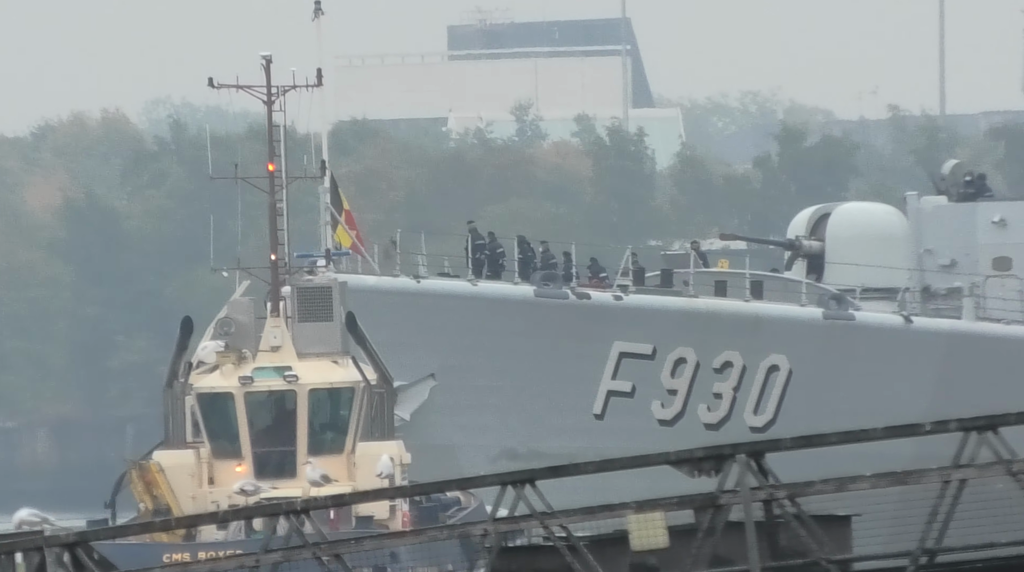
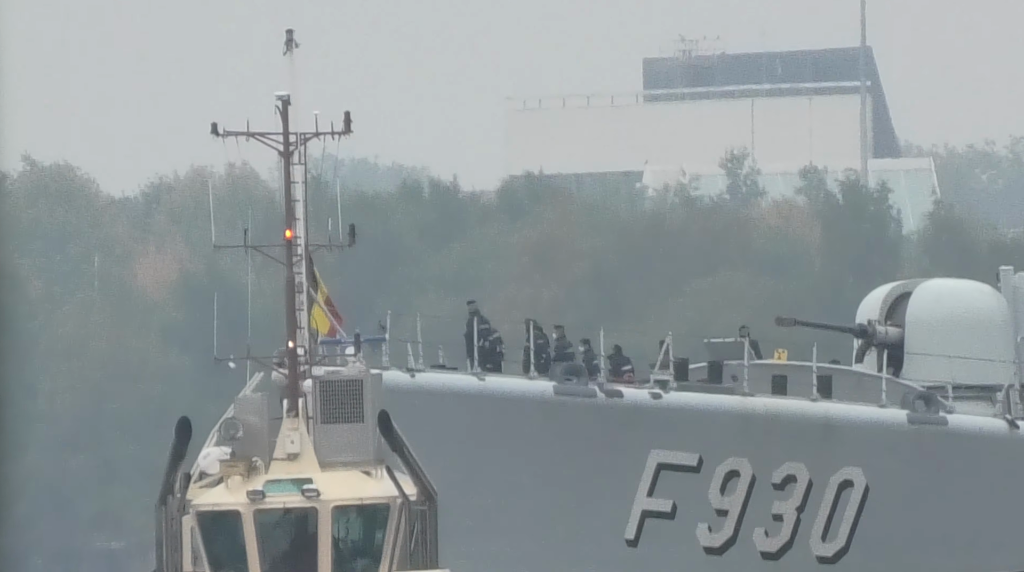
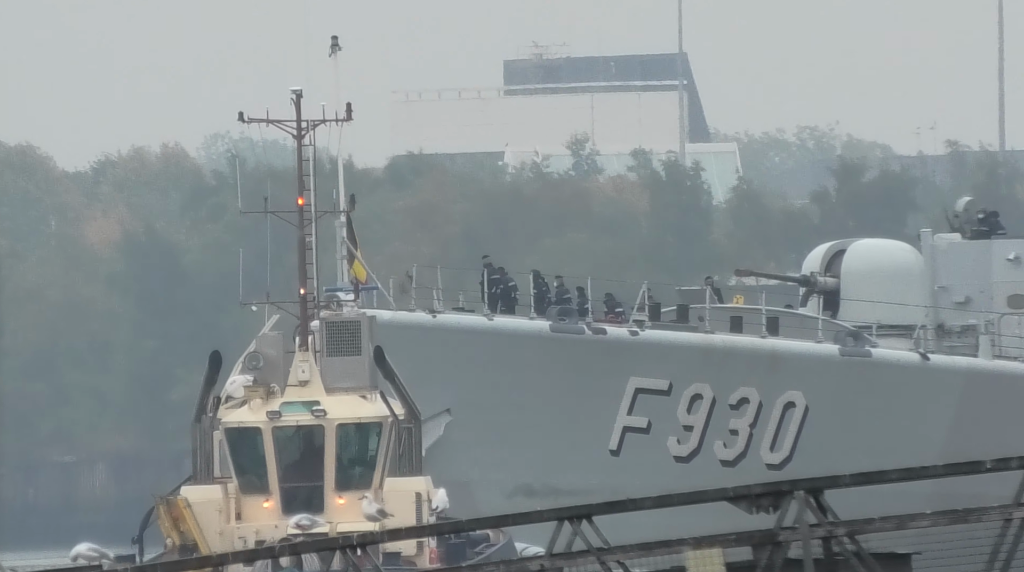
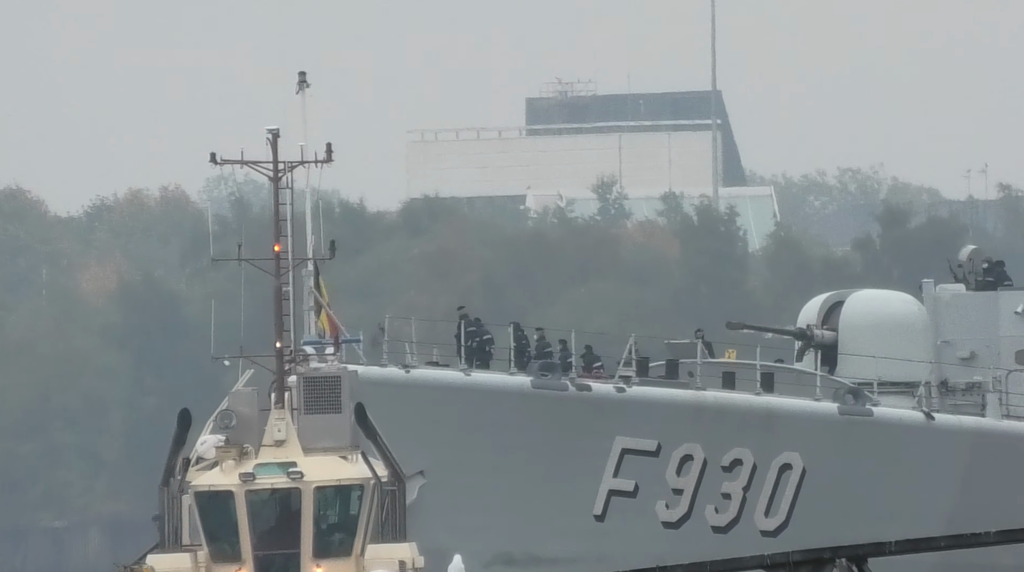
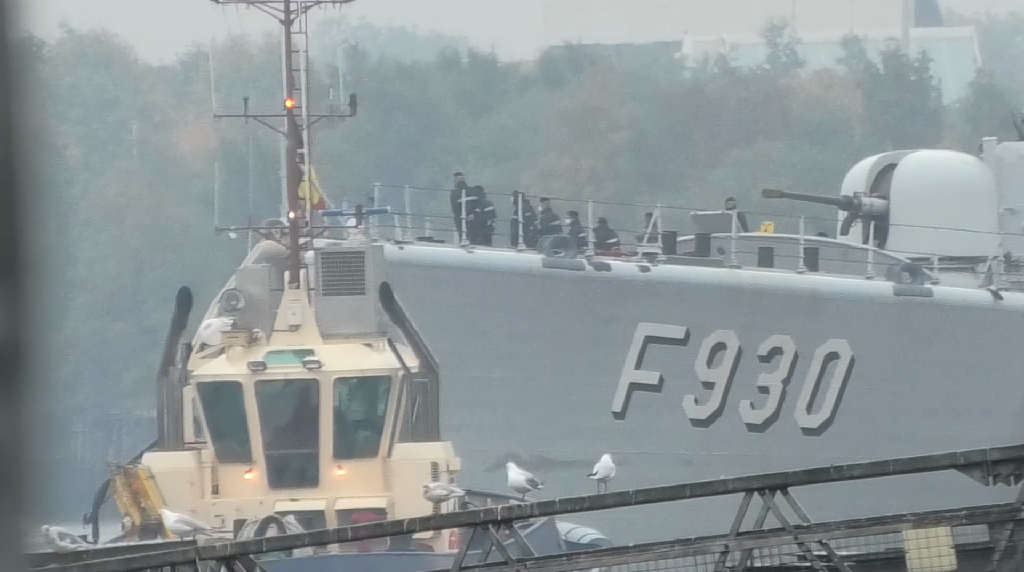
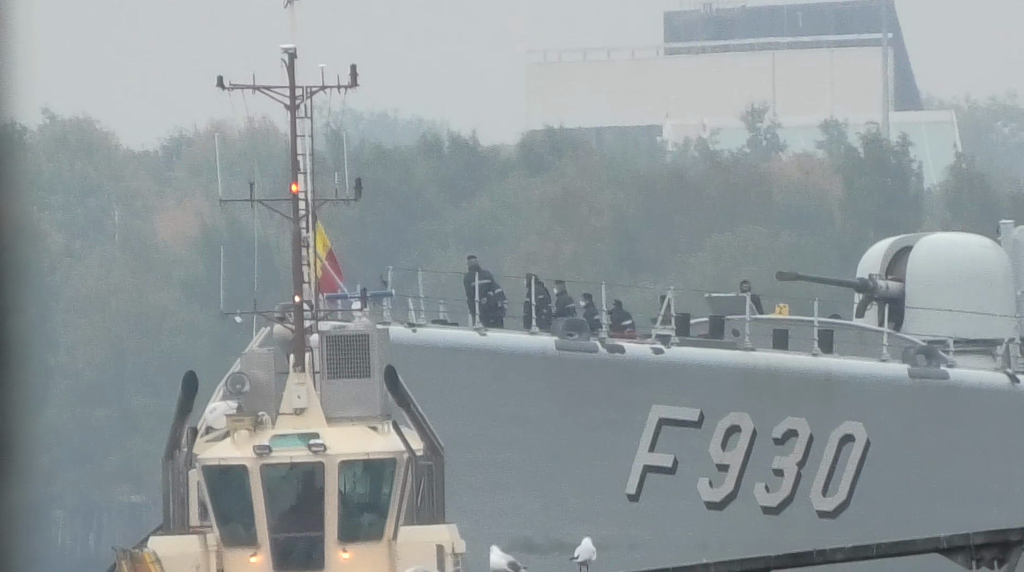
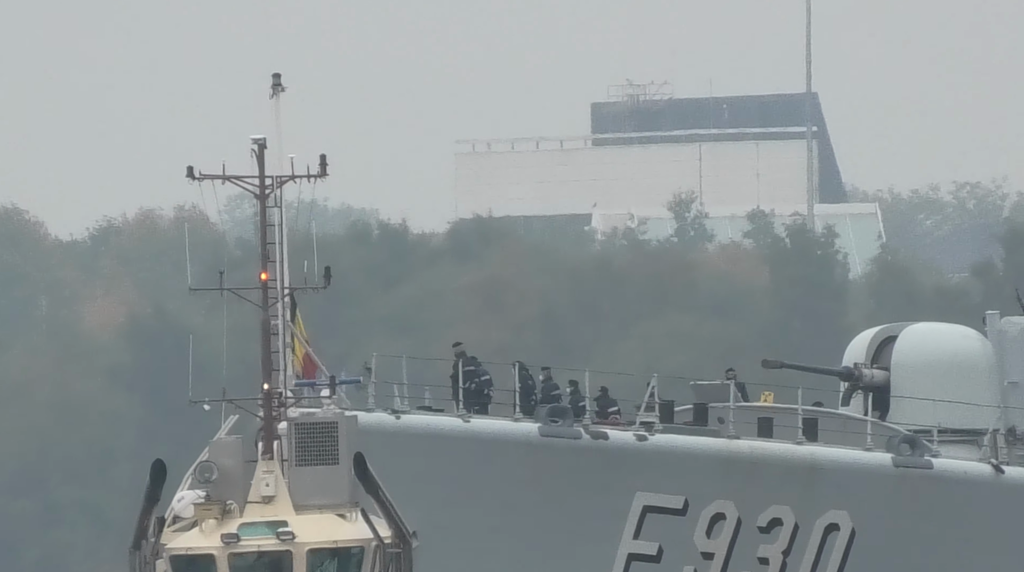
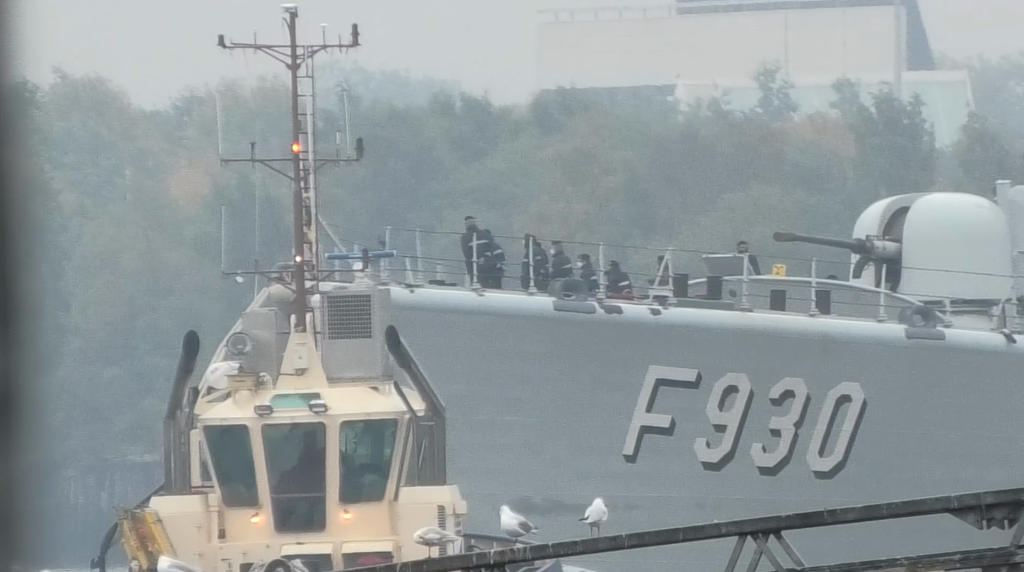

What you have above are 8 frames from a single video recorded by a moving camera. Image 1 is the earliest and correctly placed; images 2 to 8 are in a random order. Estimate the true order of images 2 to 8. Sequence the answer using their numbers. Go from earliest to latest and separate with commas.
3, 4, 7, 2, 6, 8, 5
